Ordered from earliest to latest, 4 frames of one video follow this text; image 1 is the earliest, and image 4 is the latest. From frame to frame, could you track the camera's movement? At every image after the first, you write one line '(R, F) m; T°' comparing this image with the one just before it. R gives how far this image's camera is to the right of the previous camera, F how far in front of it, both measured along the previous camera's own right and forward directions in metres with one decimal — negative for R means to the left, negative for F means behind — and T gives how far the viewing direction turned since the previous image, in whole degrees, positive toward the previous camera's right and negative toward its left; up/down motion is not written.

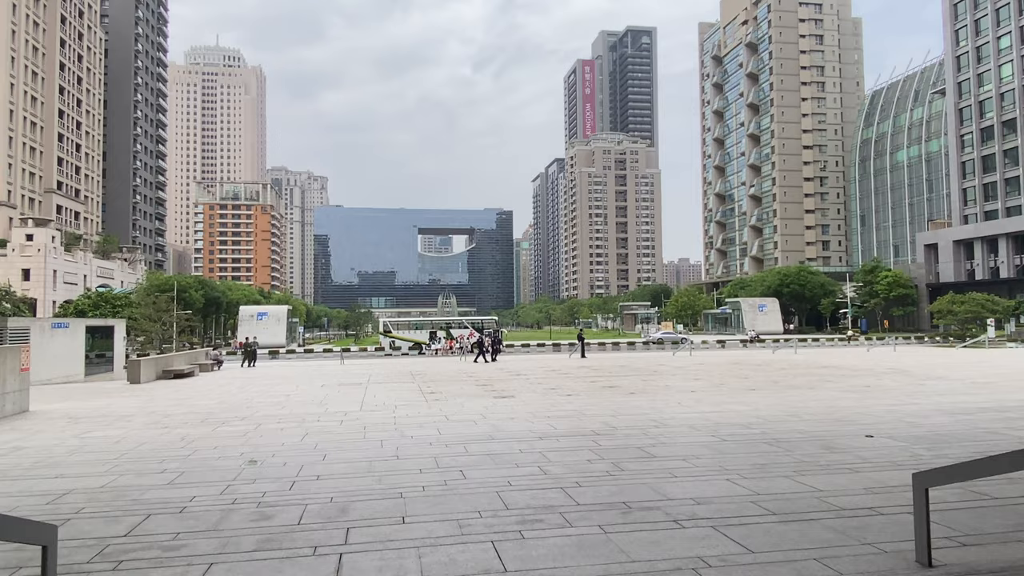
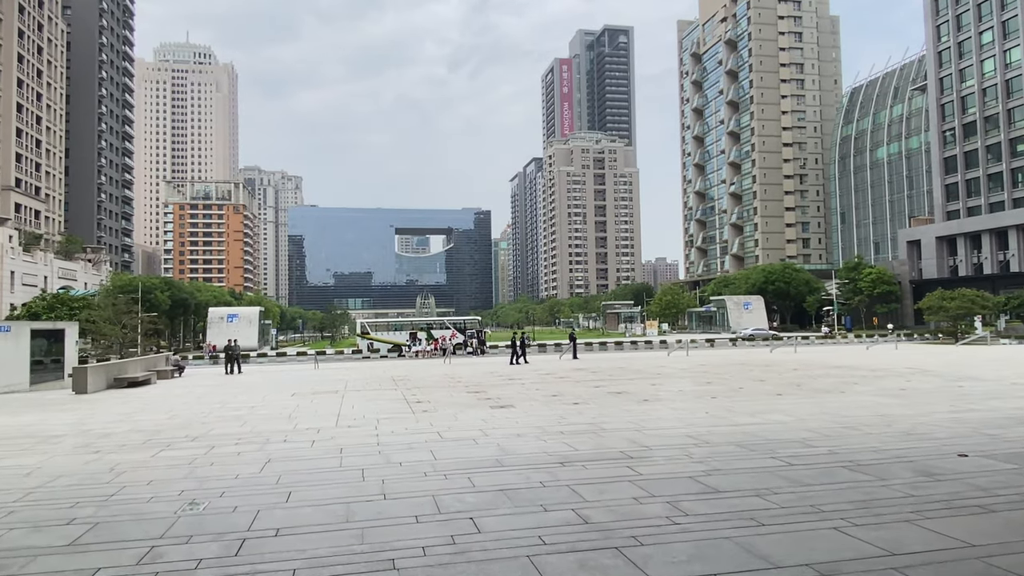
(-0.4, +2.0) m; +2°
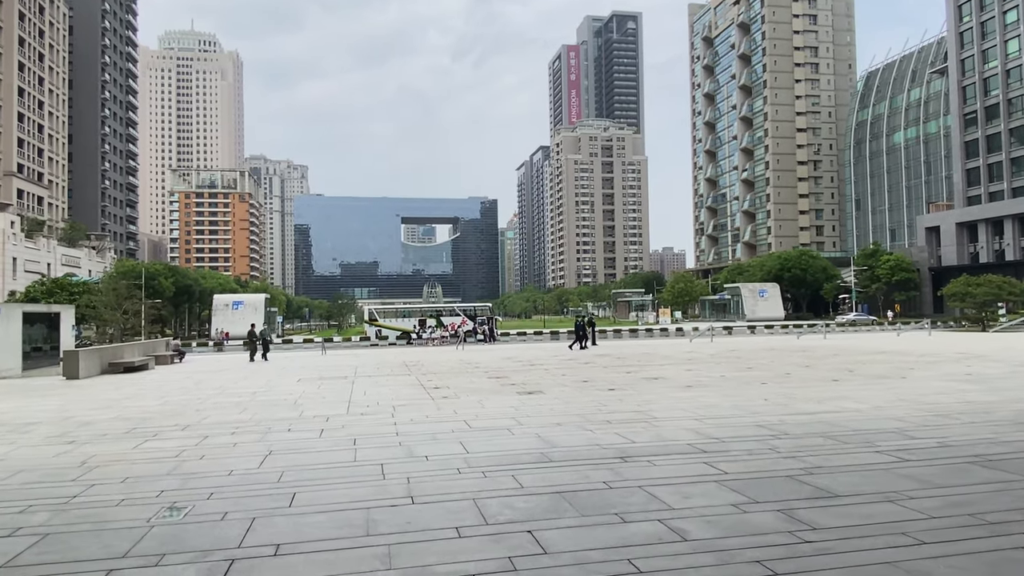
(-0.4, +1.4) m; 0°
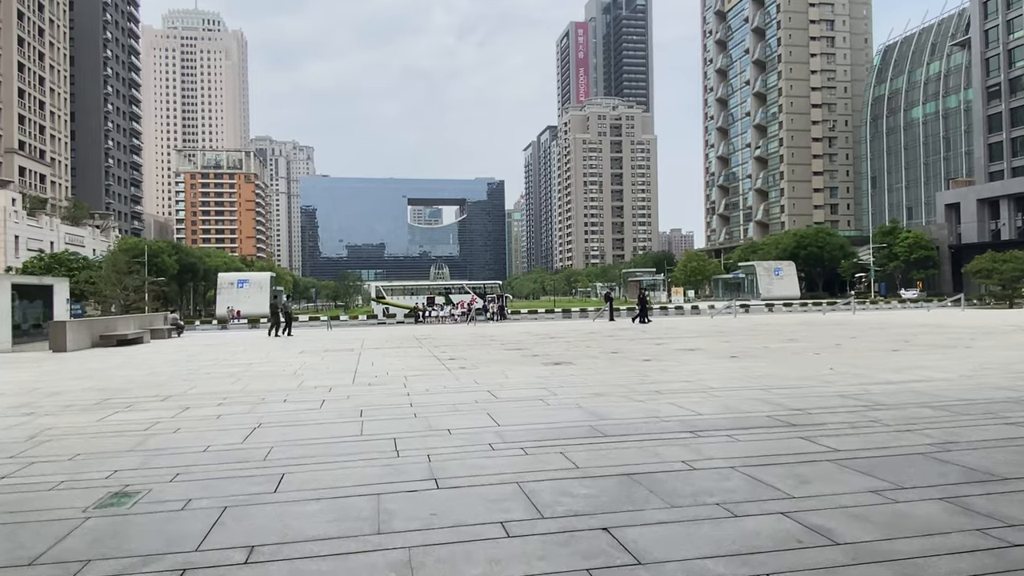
(-0.3, +1.3) m; -1°
